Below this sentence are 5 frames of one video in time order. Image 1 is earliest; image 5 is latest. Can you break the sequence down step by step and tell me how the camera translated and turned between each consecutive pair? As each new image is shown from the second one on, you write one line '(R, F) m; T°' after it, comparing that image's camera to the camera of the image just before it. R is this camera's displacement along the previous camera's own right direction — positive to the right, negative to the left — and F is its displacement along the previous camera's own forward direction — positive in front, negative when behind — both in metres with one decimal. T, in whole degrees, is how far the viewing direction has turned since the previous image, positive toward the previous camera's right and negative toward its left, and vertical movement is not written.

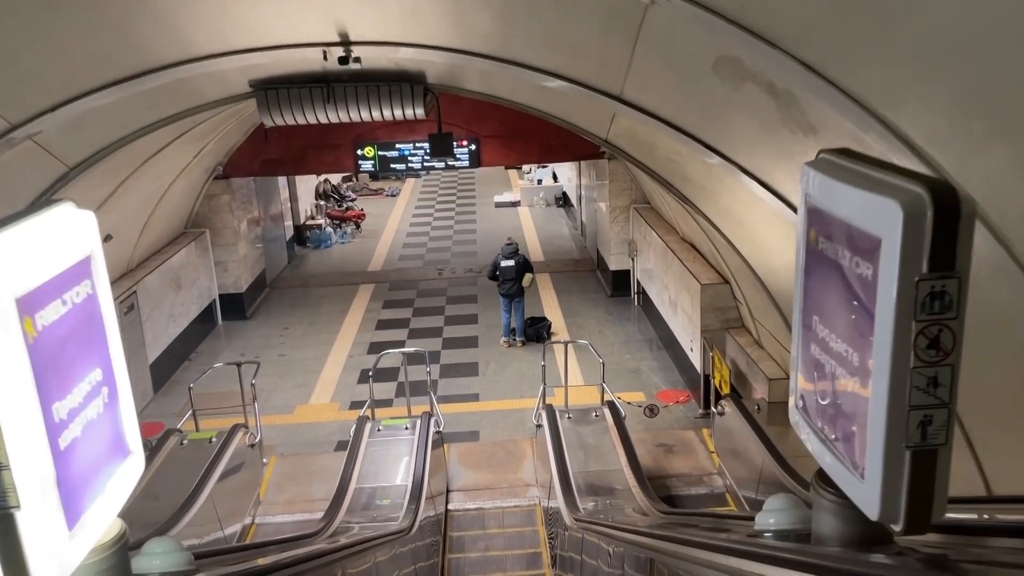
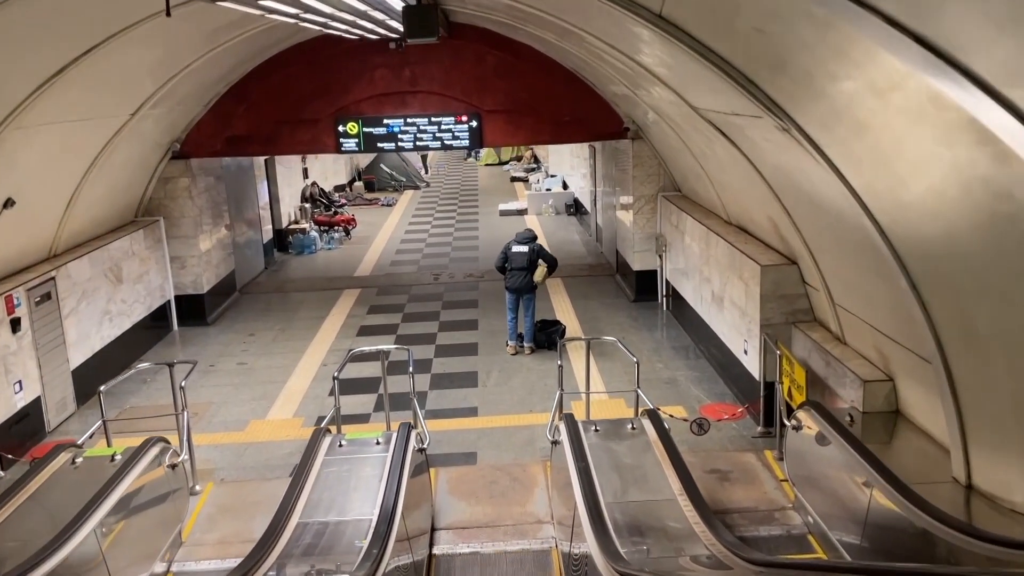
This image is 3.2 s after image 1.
(0.0, +1.8) m; 0°
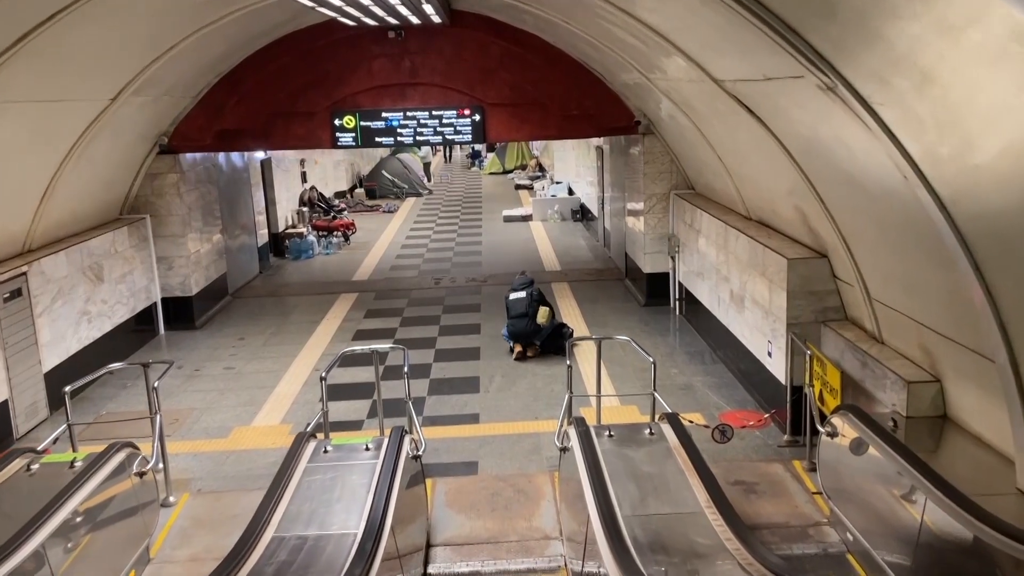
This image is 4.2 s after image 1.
(0.0, +0.5) m; 0°
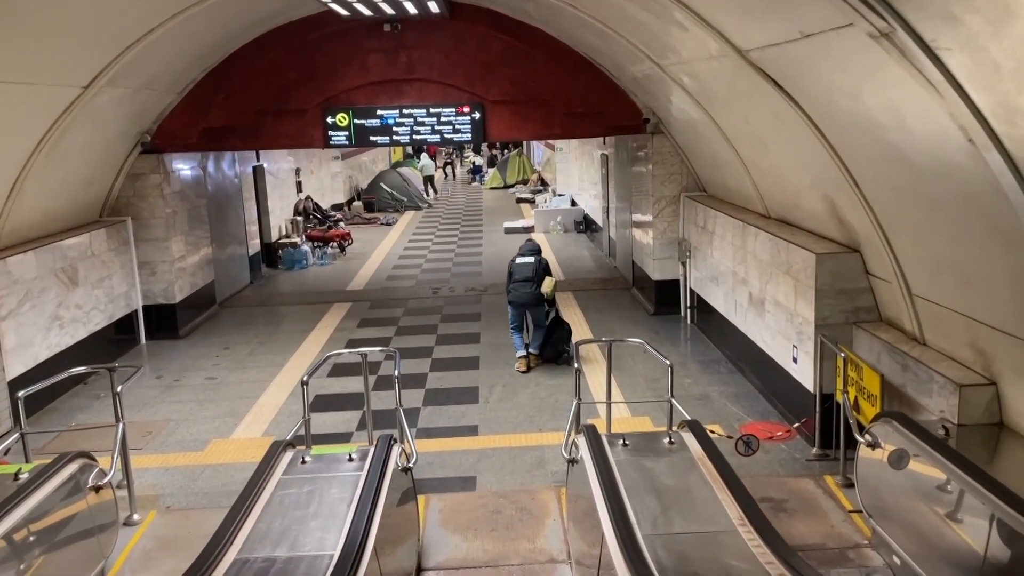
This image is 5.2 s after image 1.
(0.0, +0.5) m; 0°
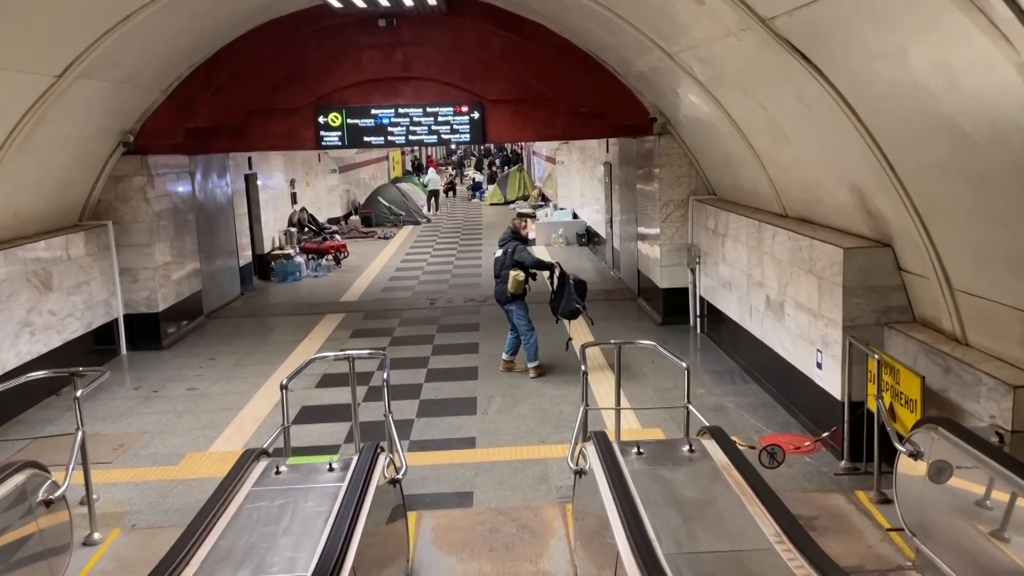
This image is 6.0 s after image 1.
(0.0, +0.4) m; 0°
